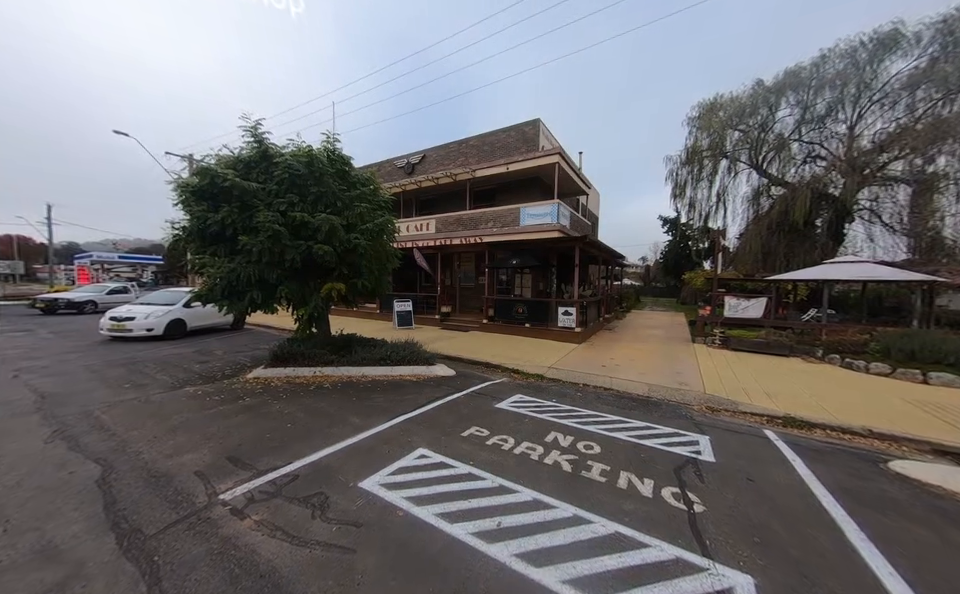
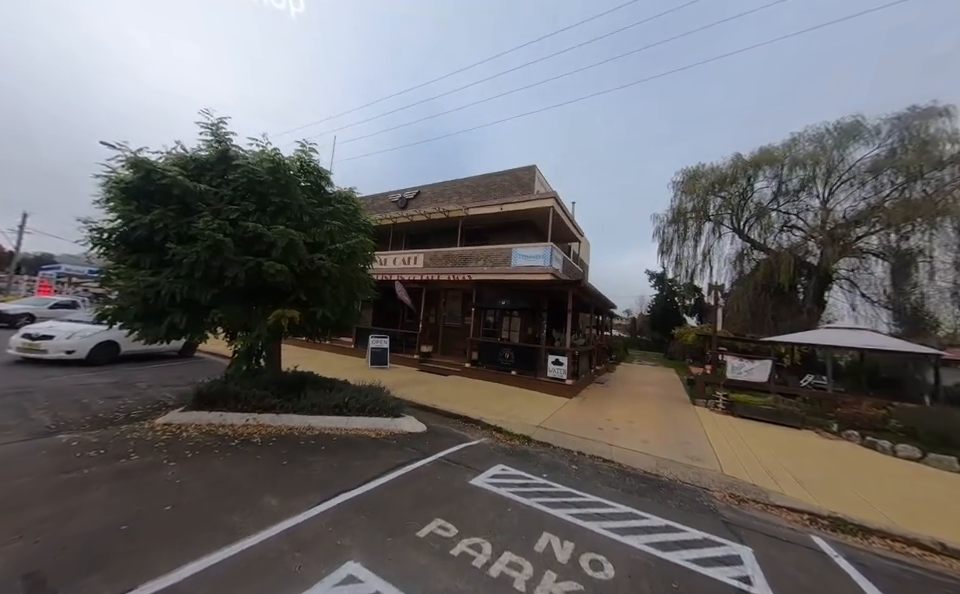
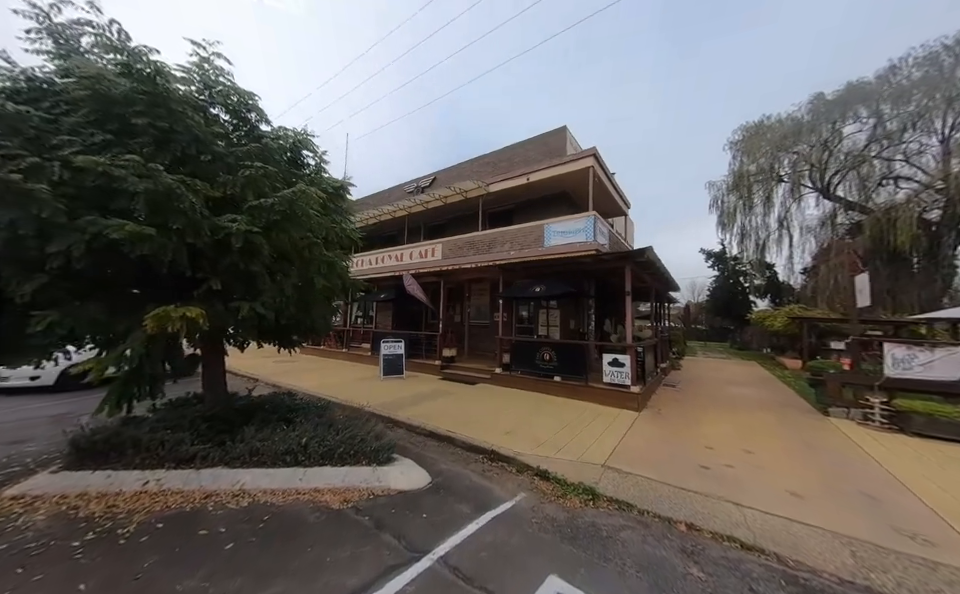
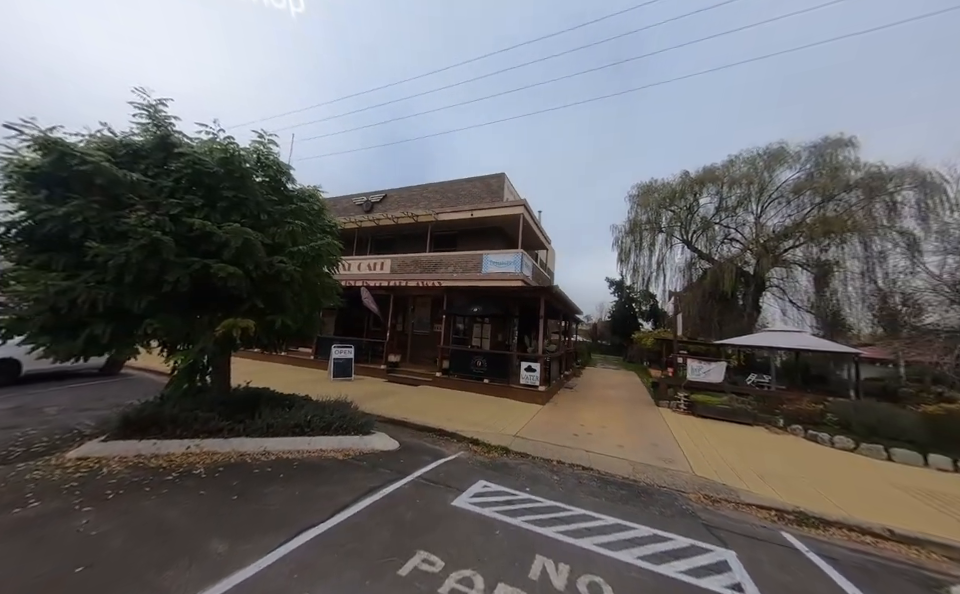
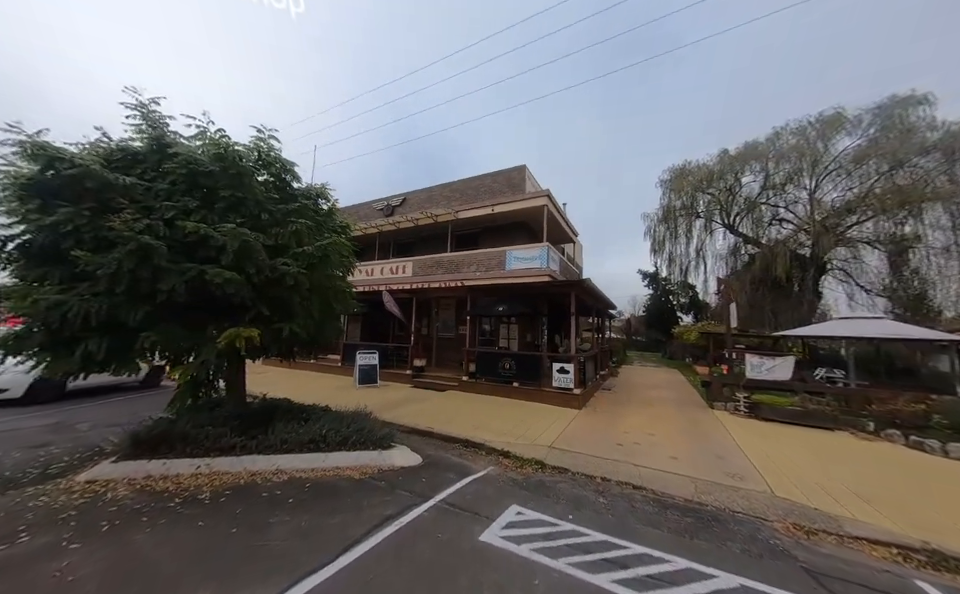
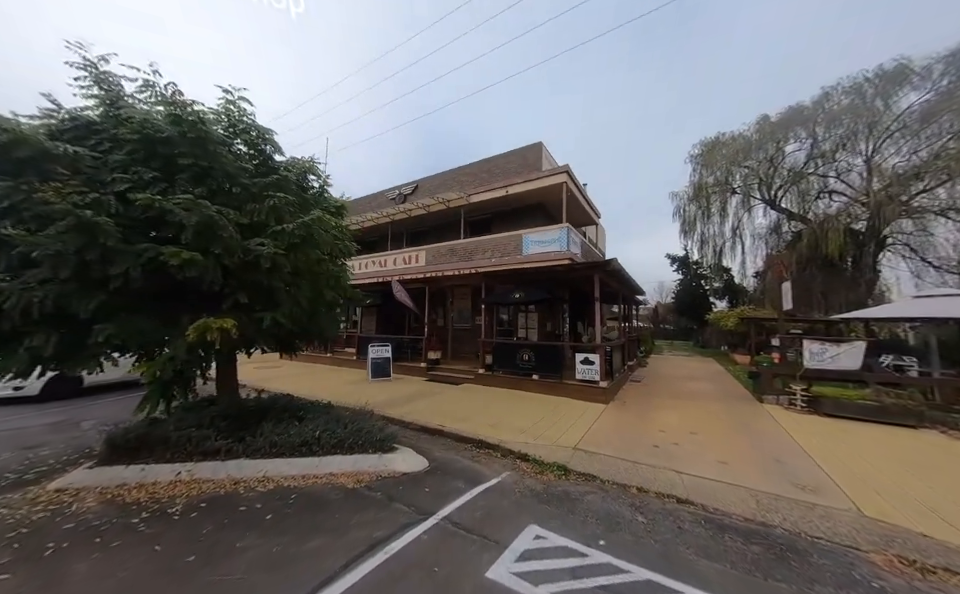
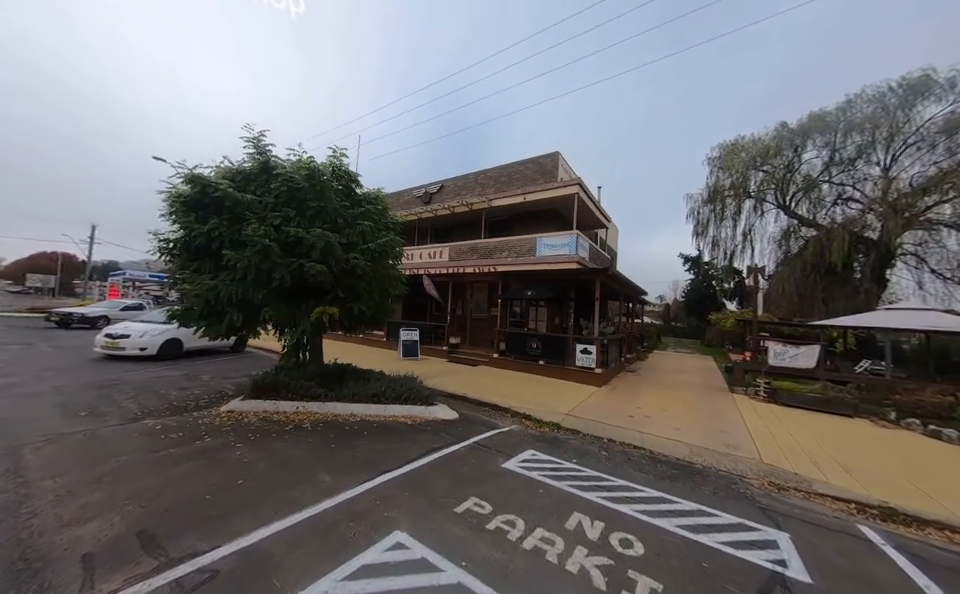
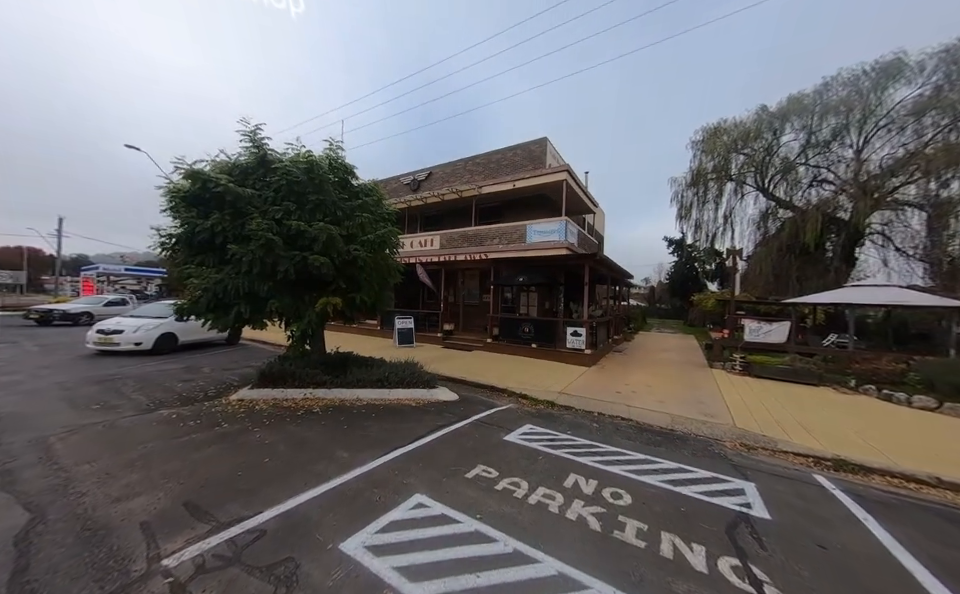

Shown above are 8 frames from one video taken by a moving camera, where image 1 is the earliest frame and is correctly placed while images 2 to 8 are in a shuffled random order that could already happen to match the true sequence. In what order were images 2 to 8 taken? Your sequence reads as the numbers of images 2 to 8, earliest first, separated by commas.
8, 7, 2, 4, 5, 6, 3
